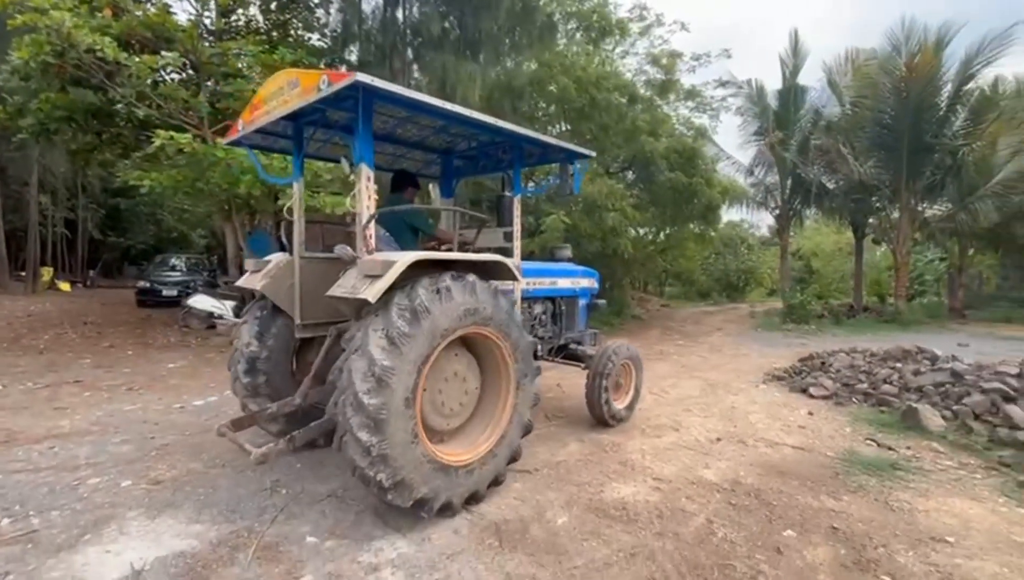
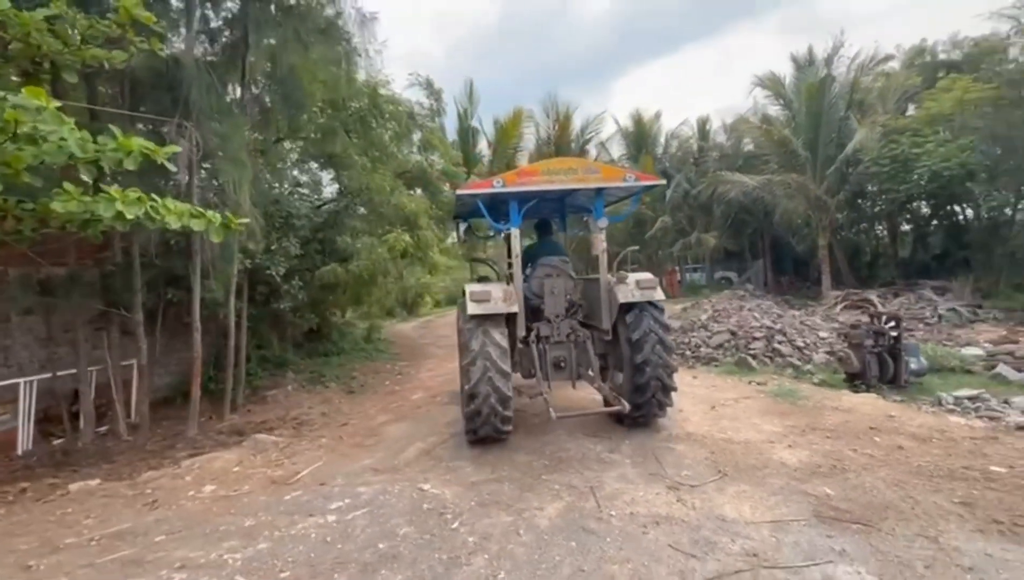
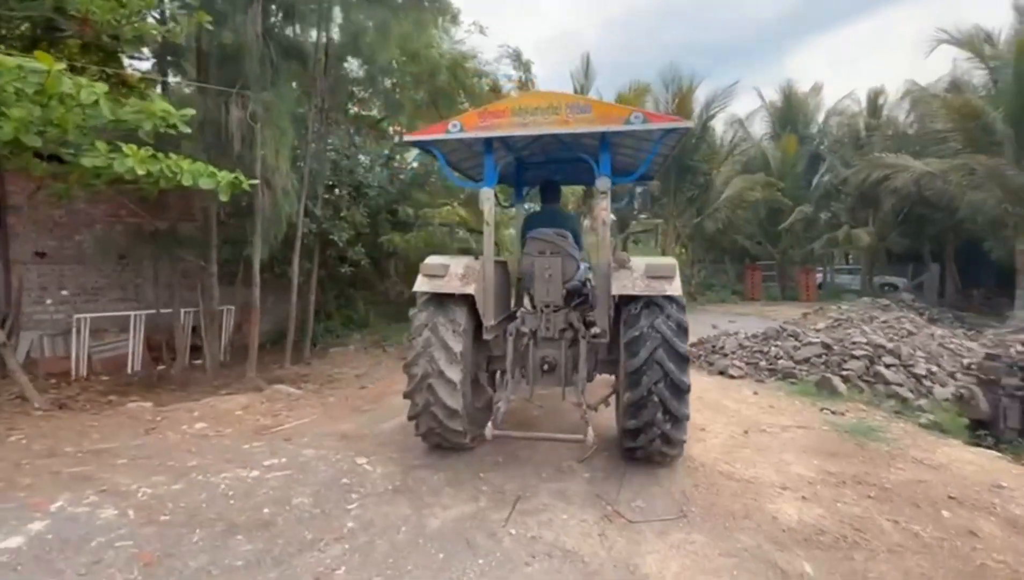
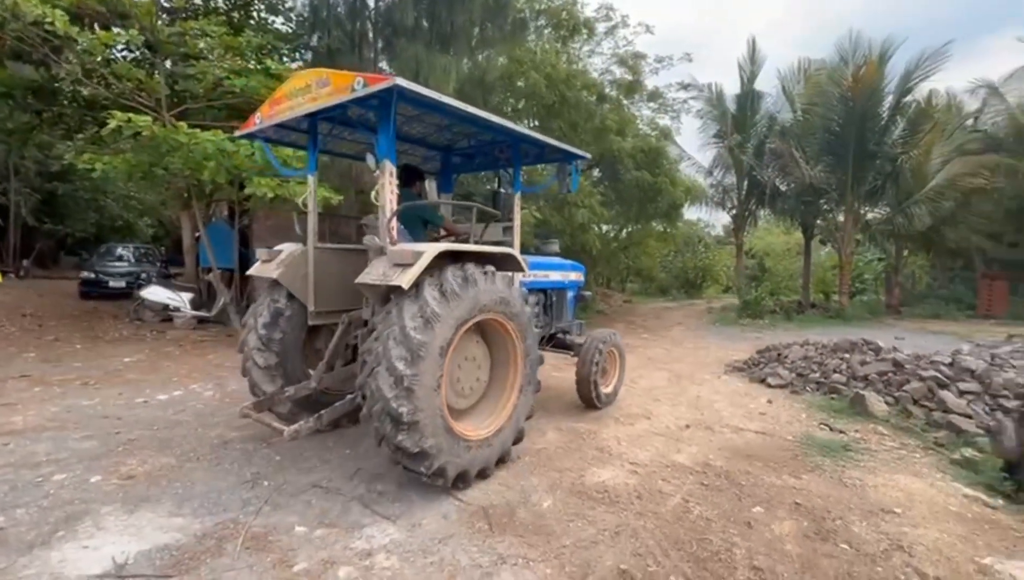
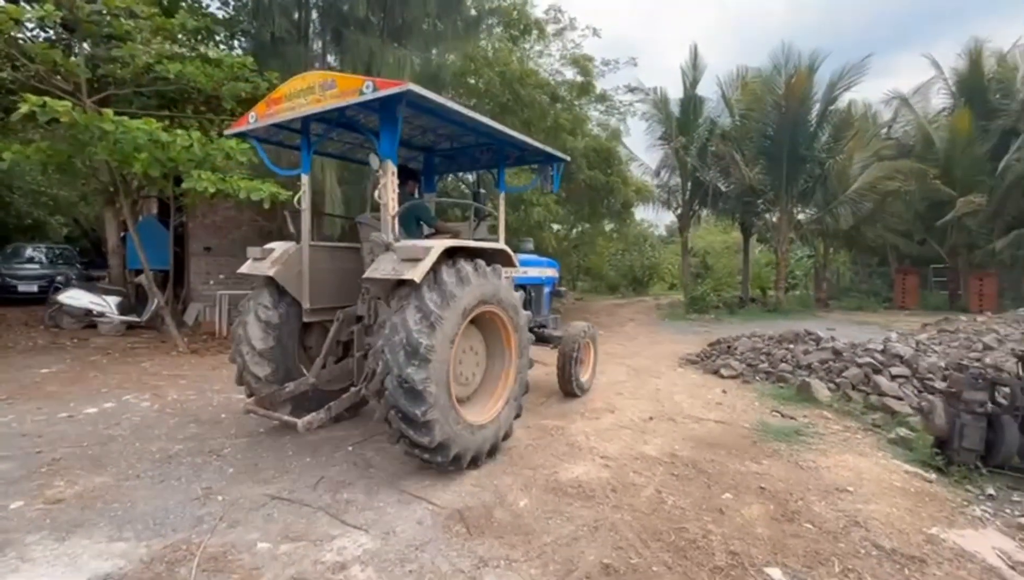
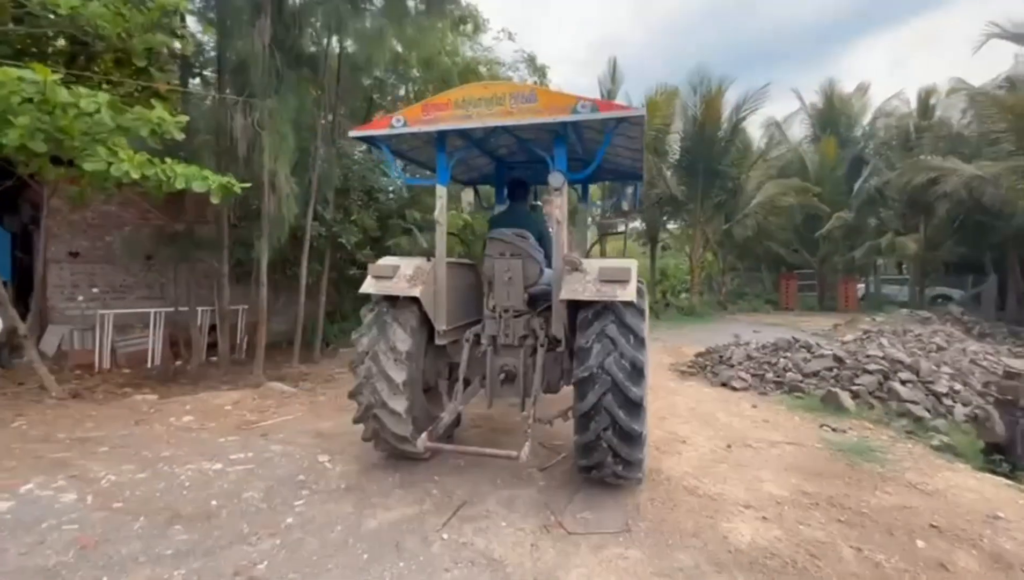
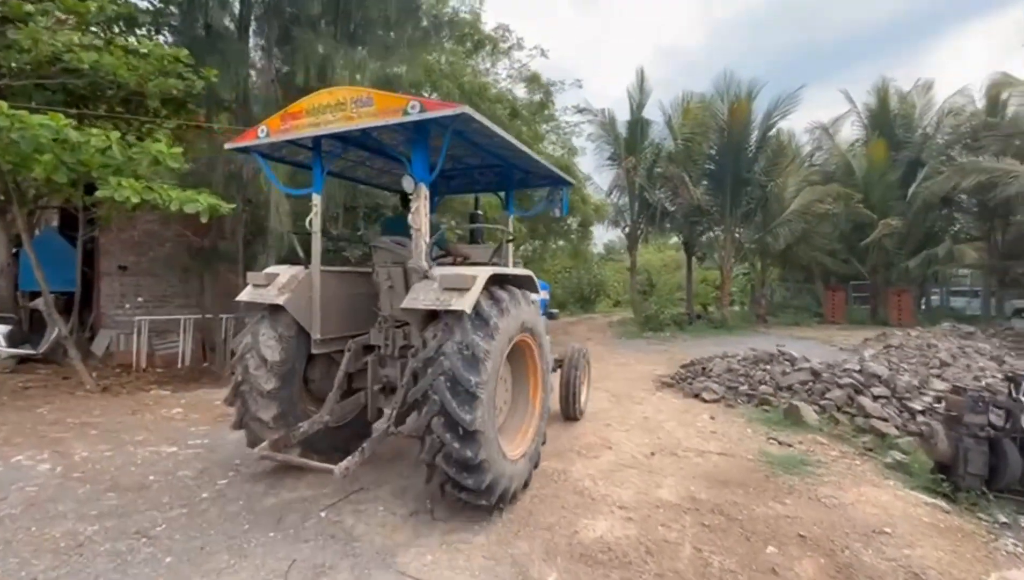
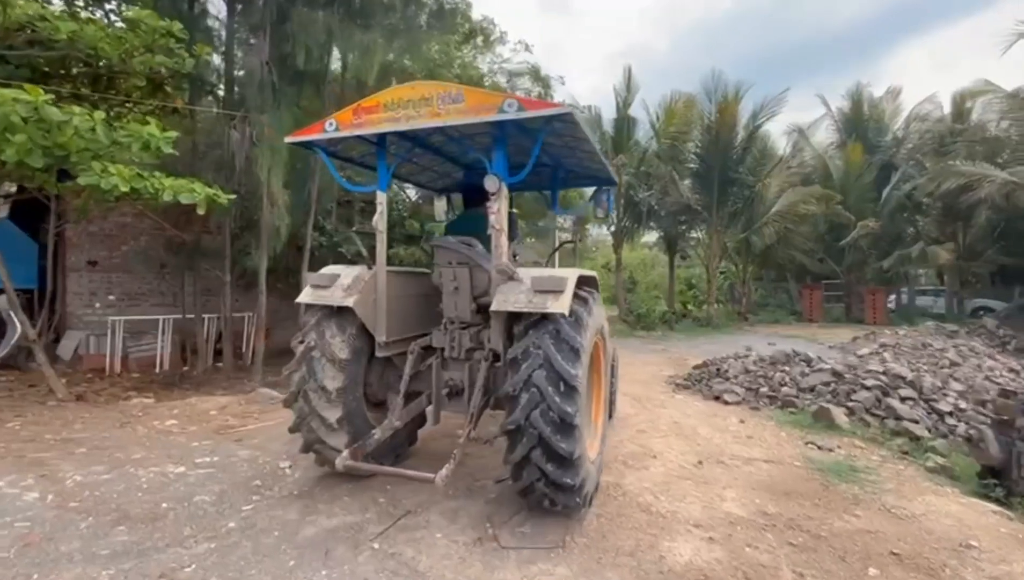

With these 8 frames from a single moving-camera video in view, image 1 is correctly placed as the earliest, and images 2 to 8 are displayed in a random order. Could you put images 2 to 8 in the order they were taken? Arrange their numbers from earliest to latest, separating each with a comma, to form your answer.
4, 5, 7, 8, 6, 3, 2
